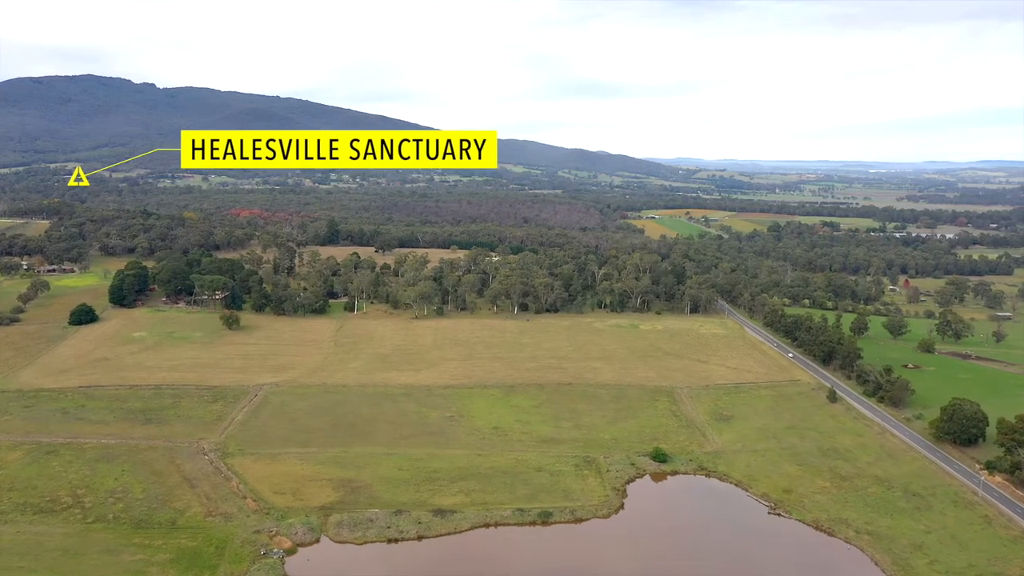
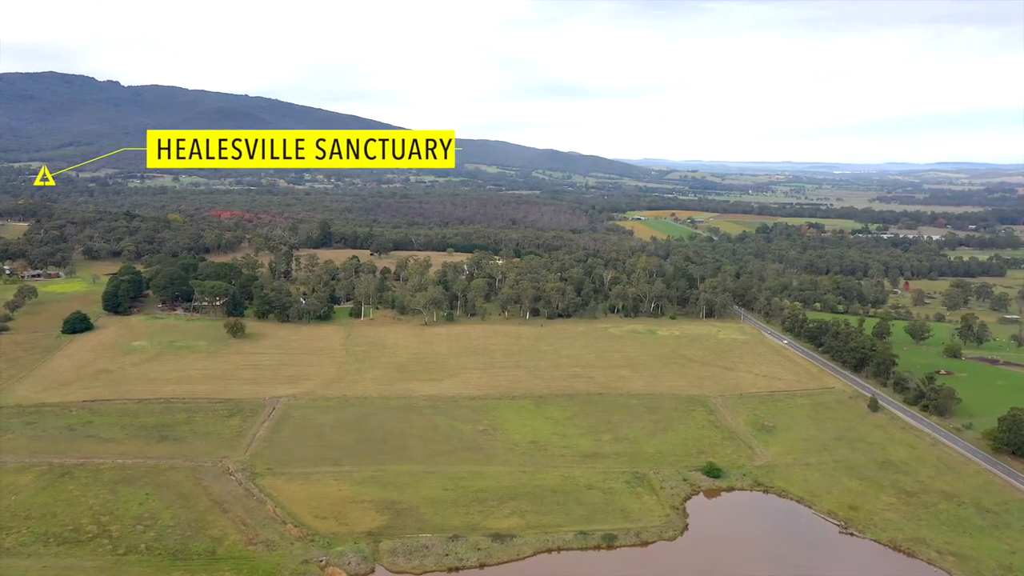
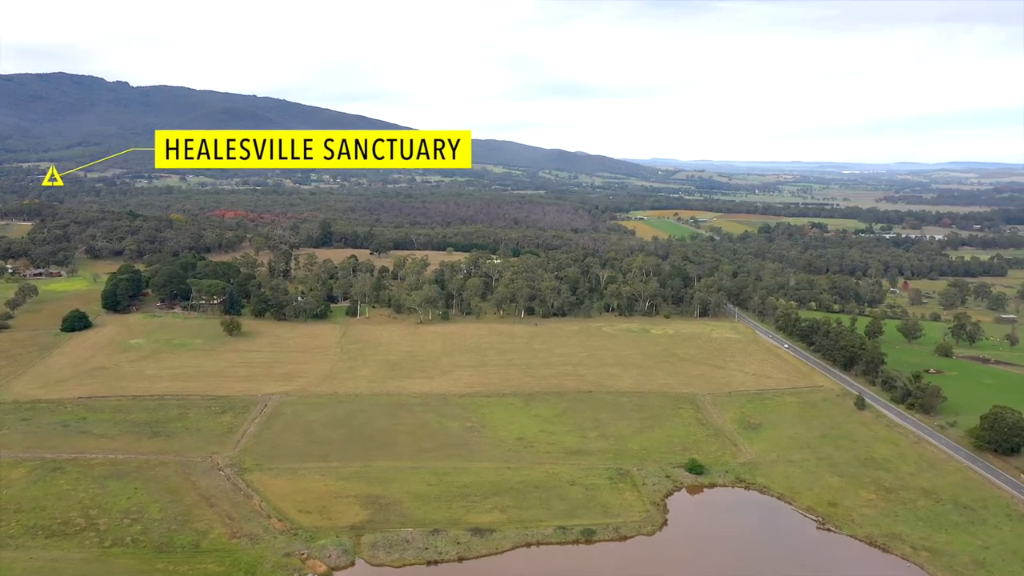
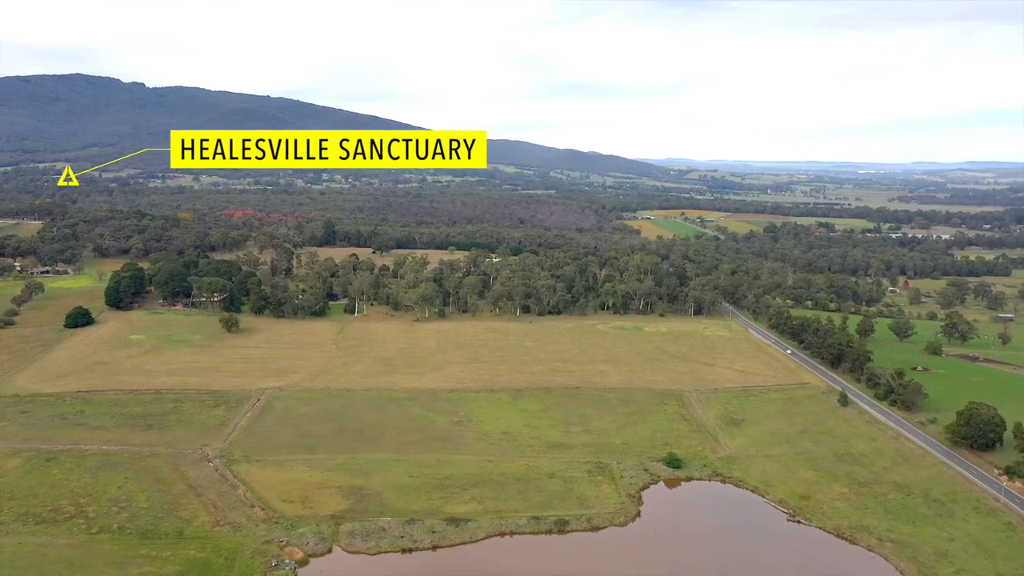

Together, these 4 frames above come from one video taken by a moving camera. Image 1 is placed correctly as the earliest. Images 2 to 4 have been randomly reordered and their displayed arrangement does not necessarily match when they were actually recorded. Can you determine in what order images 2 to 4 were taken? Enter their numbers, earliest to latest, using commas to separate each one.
4, 3, 2
